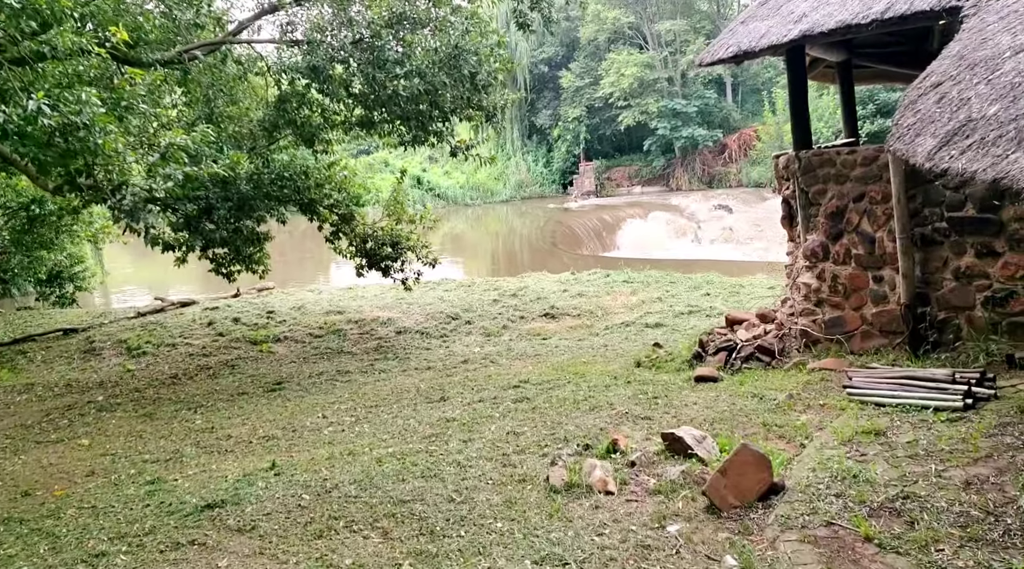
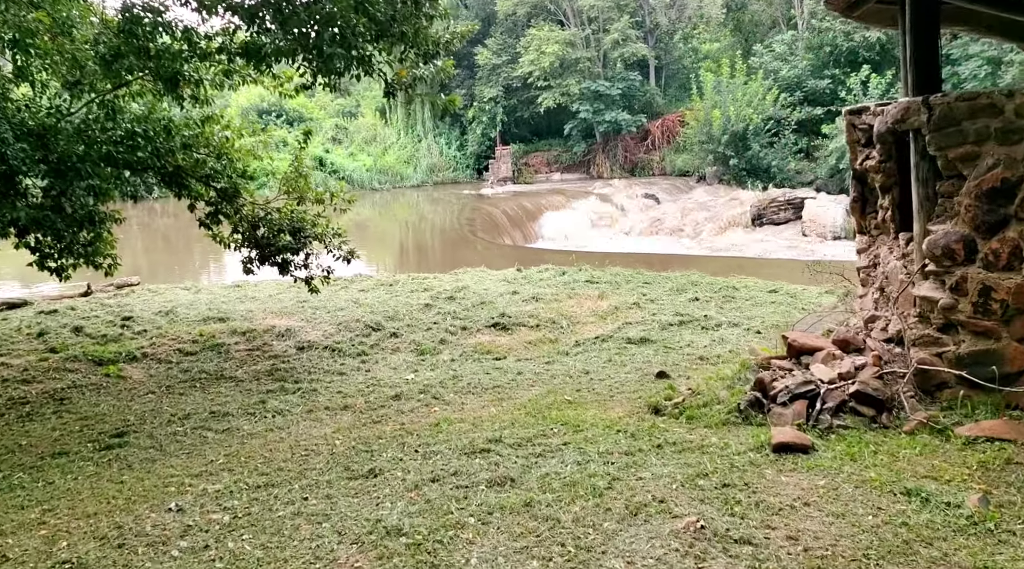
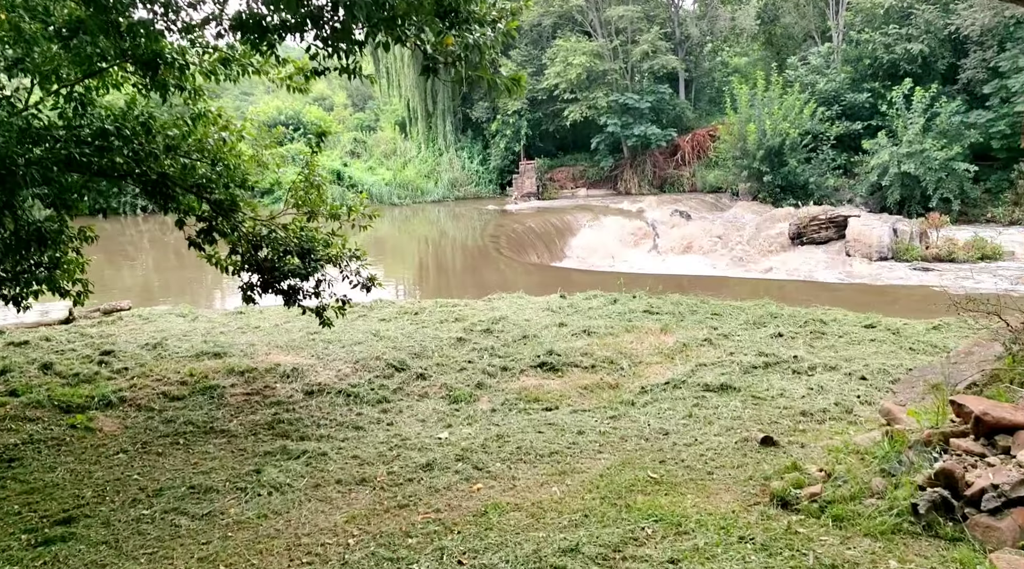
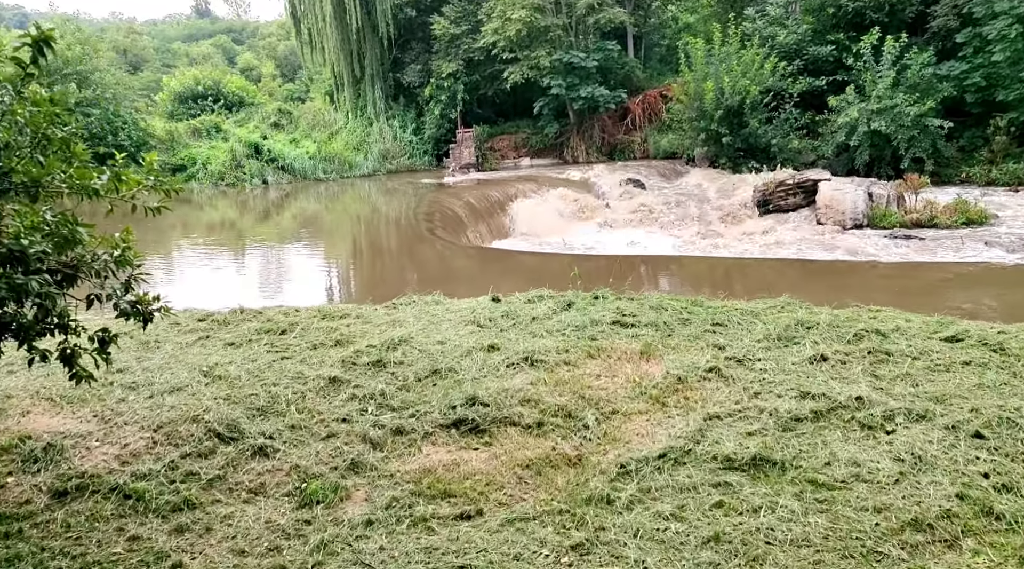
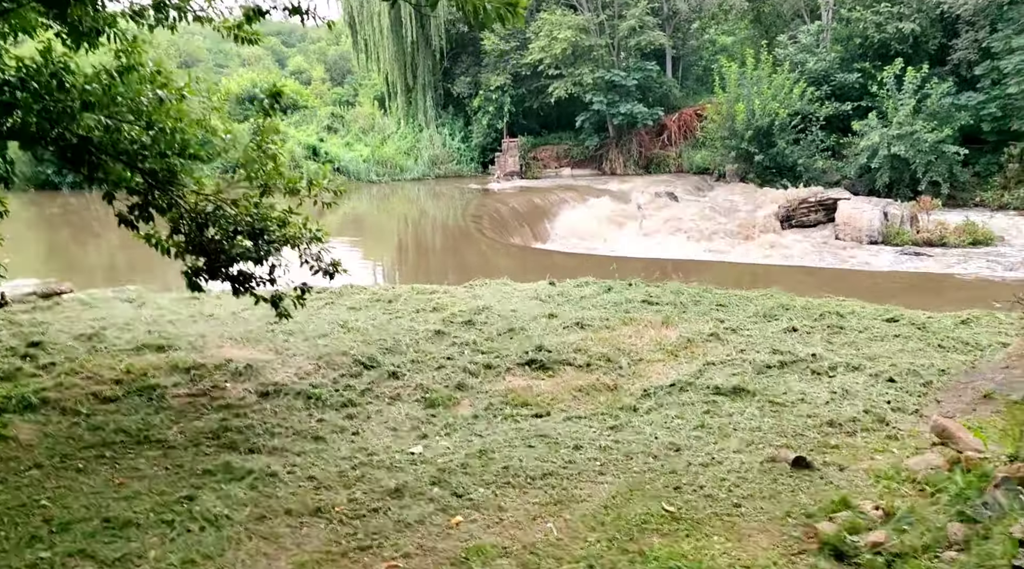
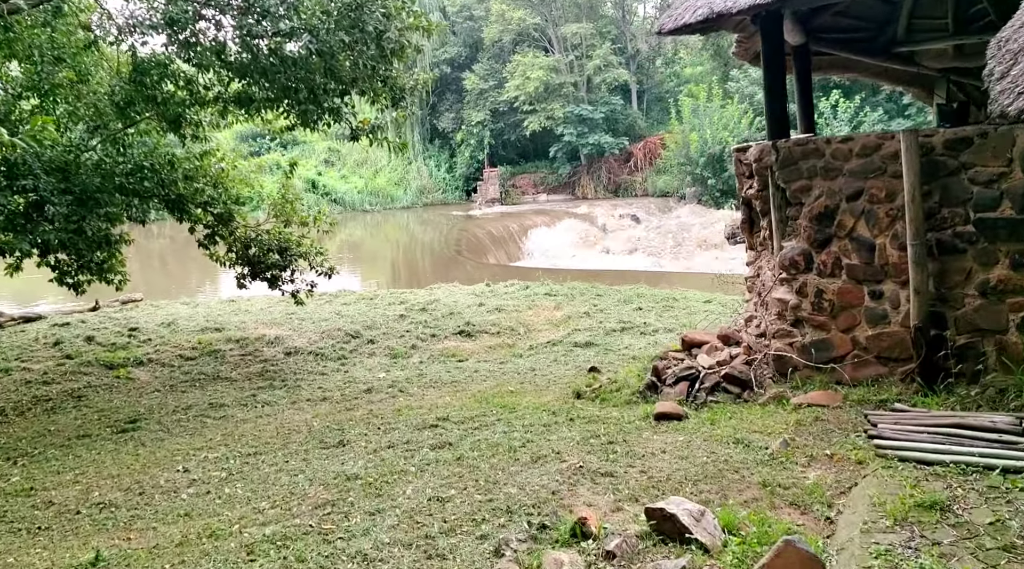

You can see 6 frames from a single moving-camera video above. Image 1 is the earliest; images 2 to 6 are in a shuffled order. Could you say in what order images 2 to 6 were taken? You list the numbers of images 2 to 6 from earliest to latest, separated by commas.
6, 2, 3, 5, 4
